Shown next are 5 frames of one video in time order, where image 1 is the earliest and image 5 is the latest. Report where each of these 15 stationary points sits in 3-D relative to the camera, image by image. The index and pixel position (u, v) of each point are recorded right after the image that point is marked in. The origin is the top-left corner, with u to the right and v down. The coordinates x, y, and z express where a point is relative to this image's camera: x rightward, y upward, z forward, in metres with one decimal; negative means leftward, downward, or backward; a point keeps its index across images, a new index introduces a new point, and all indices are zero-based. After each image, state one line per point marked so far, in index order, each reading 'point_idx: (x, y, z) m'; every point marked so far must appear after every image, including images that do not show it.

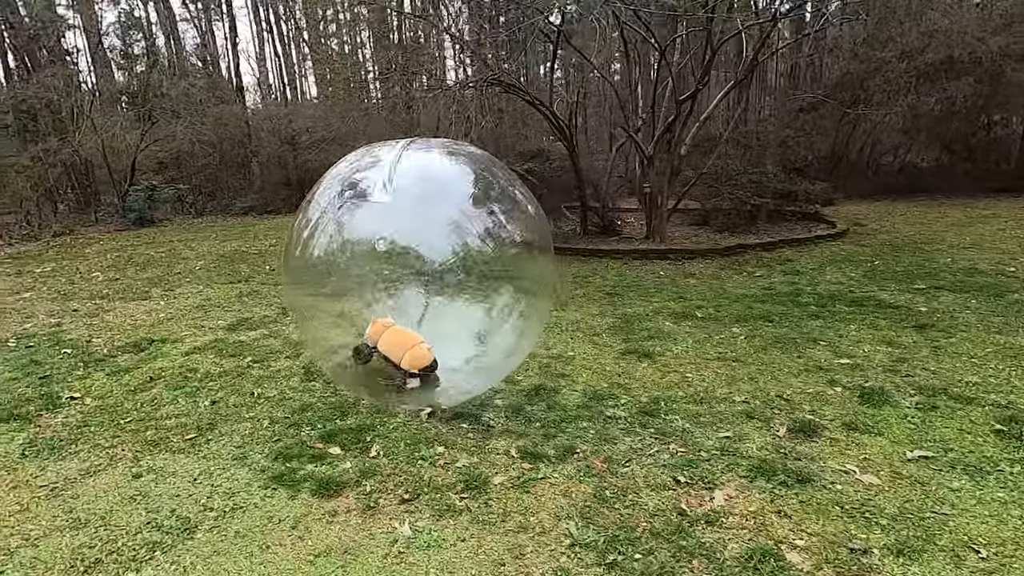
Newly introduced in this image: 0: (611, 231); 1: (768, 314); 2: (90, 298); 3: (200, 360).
0: (+1.7, +1.0, +9.1) m
1: (+2.2, -0.2, +4.5) m
2: (-4.7, -0.1, +5.9) m
3: (-2.3, -0.5, +4.0) m
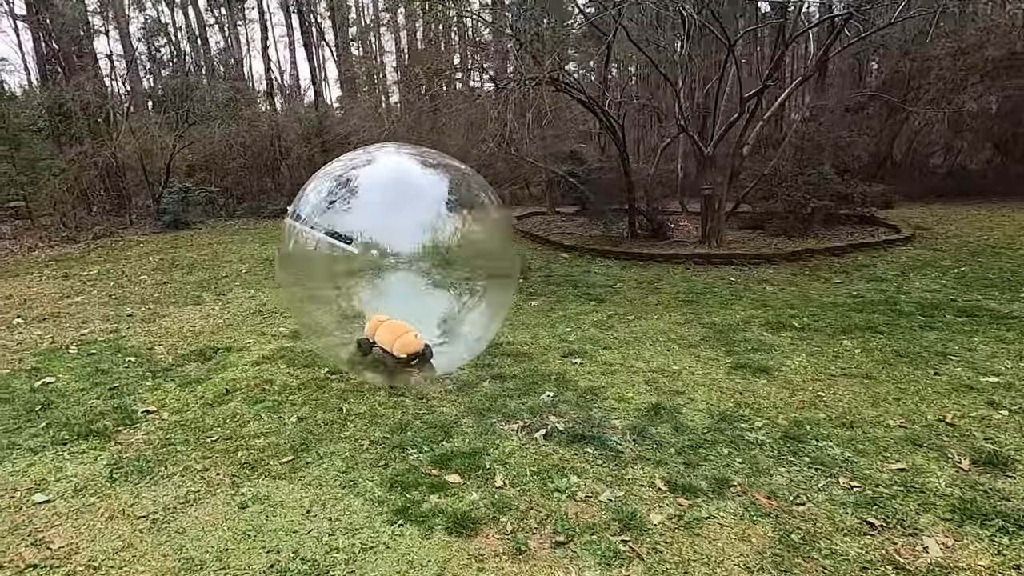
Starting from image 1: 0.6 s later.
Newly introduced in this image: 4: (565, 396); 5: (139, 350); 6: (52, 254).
0: (+2.5, +0.9, +8.8) m
1: (+2.8, -0.3, +4.2) m
2: (-4.0, -0.2, +5.8) m
3: (-1.7, -0.6, +3.8) m
4: (+0.3, -0.6, +3.1) m
5: (-3.0, -0.5, +4.3) m
6: (-8.1, +0.6, +9.4) m
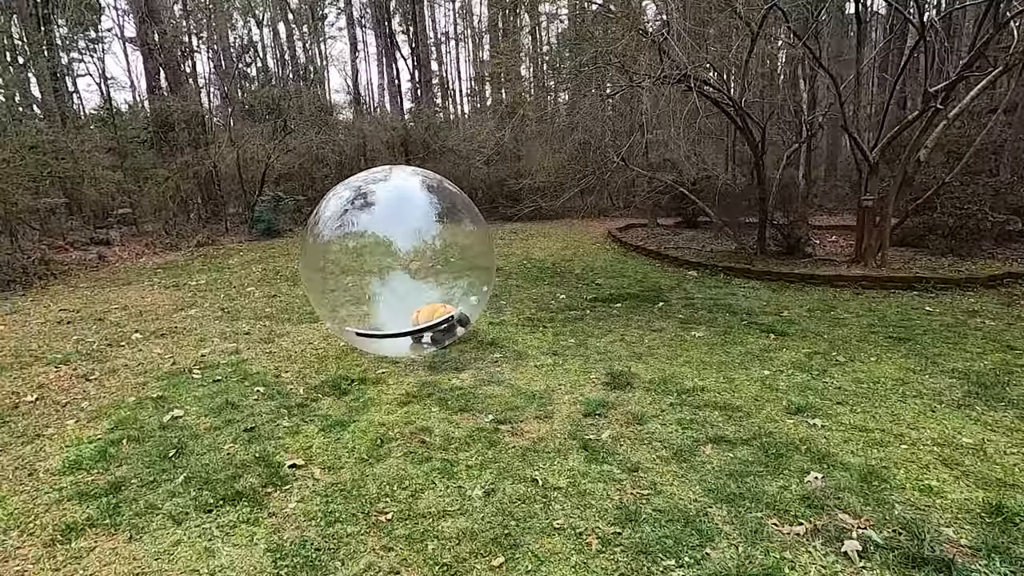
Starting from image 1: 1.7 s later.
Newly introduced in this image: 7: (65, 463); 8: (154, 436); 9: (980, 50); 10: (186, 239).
0: (+4.2, +0.5, +7.7) m
1: (+4.0, -0.6, +3.1) m
2: (-2.6, -0.3, +5.4) m
3: (-0.5, -0.7, +3.2) m
4: (+1.4, -0.8, +2.3) m
5: (-1.8, -0.6, +3.8) m
6: (-6.2, +0.5, +9.4) m
7: (-2.3, -0.9, +2.7) m
8: (-2.0, -0.8, +3.0) m
9: (+5.0, +2.6, +5.8) m
10: (-7.2, +1.1, +11.7) m
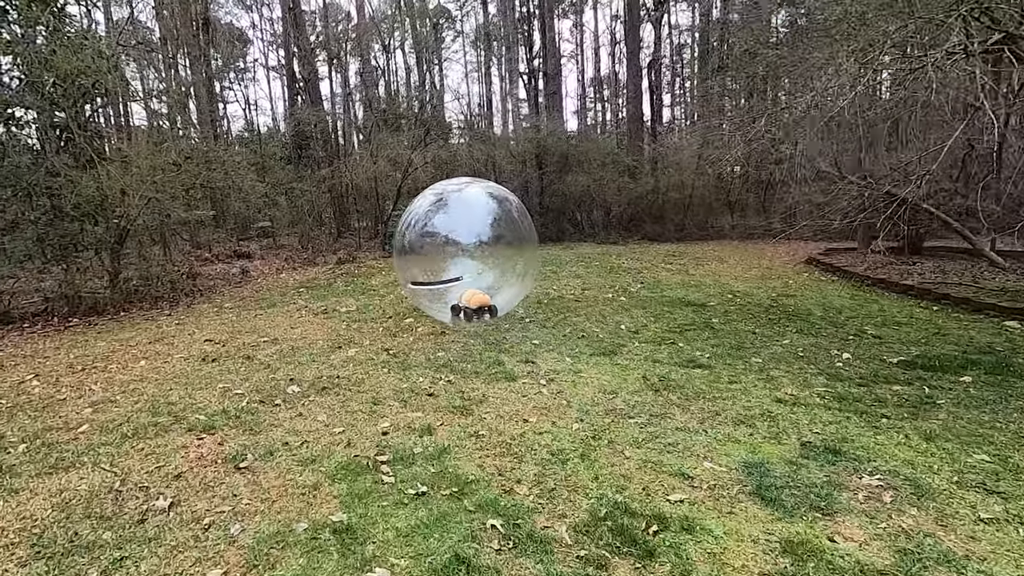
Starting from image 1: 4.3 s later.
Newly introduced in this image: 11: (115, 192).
0: (+6.5, -0.1, +5.2) m
1: (+5.5, -1.0, +0.7) m
2: (-0.6, -0.6, +4.1) m
3: (+1.0, -1.0, +1.5) m
4: (+2.7, -1.1, +0.3) m
5: (-0.1, -0.9, +2.4) m
6: (-3.5, +0.1, +8.7) m
7: (-0.8, -1.1, +1.4) m
8: (-0.5, -1.1, +1.6) m
9: (+7.1, +2.0, +3.2) m
10: (-4.0, +0.7, +11.2) m
11: (-4.8, +1.2, +6.4) m
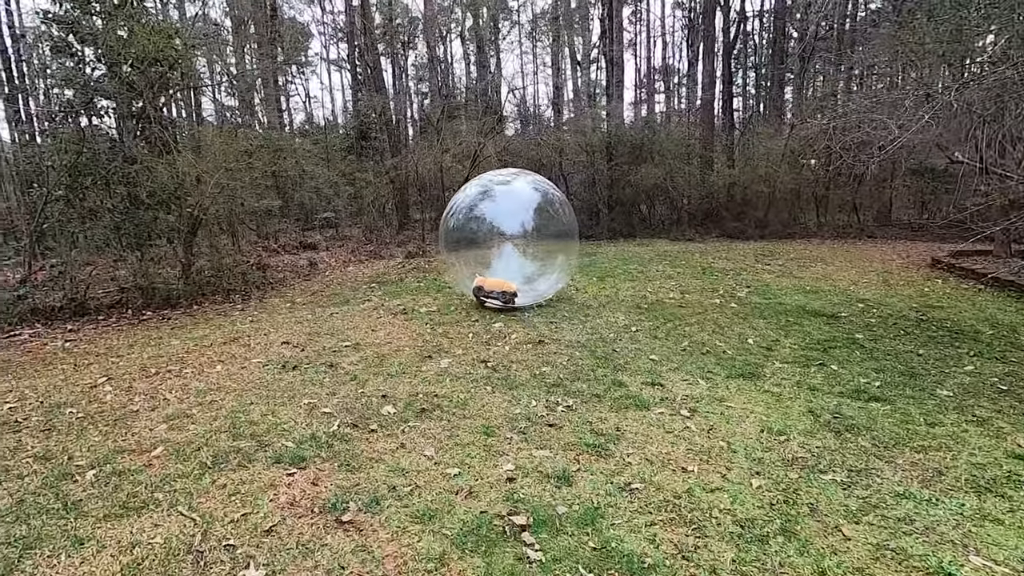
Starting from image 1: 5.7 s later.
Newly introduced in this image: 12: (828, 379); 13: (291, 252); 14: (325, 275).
0: (+7.4, -0.3, +4.0) m
1: (+6.0, -1.2, -0.5) m
2: (+0.2, -0.6, +3.5) m
3: (+1.6, -1.1, +0.8) m
4: (+3.2, -1.3, -0.6) m
5: (+0.6, -1.0, +1.7) m
6: (-2.2, +0.2, +8.3) m
7: (-0.2, -1.2, +0.8) m
8: (+0.1, -1.1, +1.0) m
9: (+7.8, +1.8, +1.9) m
10: (-2.5, +0.8, +10.8) m
11: (-3.7, +1.2, +6.1) m
12: (+2.2, -0.6, +3.6) m
13: (-4.1, +0.7, +10.1) m
14: (-2.9, +0.2, +8.3) m
